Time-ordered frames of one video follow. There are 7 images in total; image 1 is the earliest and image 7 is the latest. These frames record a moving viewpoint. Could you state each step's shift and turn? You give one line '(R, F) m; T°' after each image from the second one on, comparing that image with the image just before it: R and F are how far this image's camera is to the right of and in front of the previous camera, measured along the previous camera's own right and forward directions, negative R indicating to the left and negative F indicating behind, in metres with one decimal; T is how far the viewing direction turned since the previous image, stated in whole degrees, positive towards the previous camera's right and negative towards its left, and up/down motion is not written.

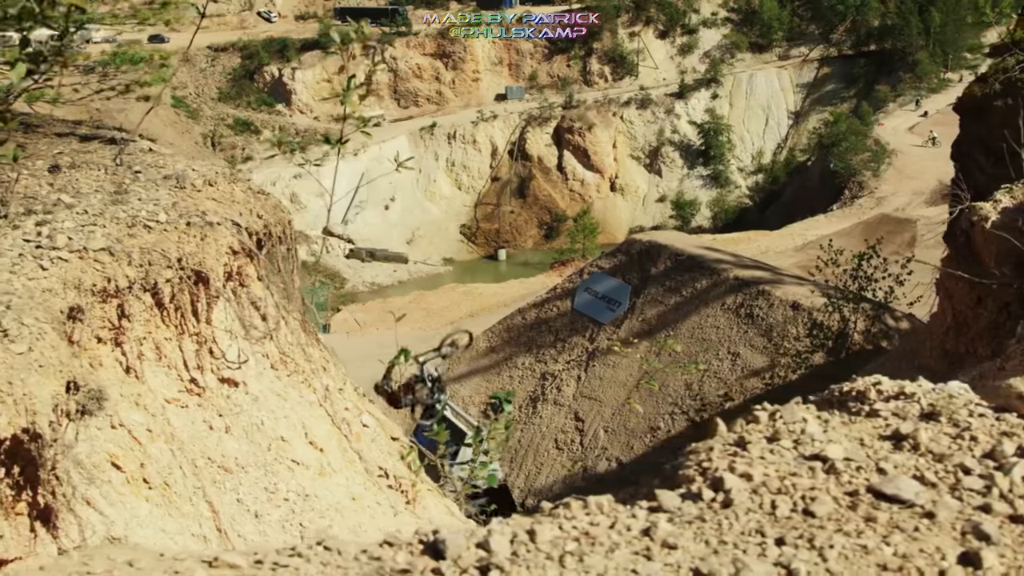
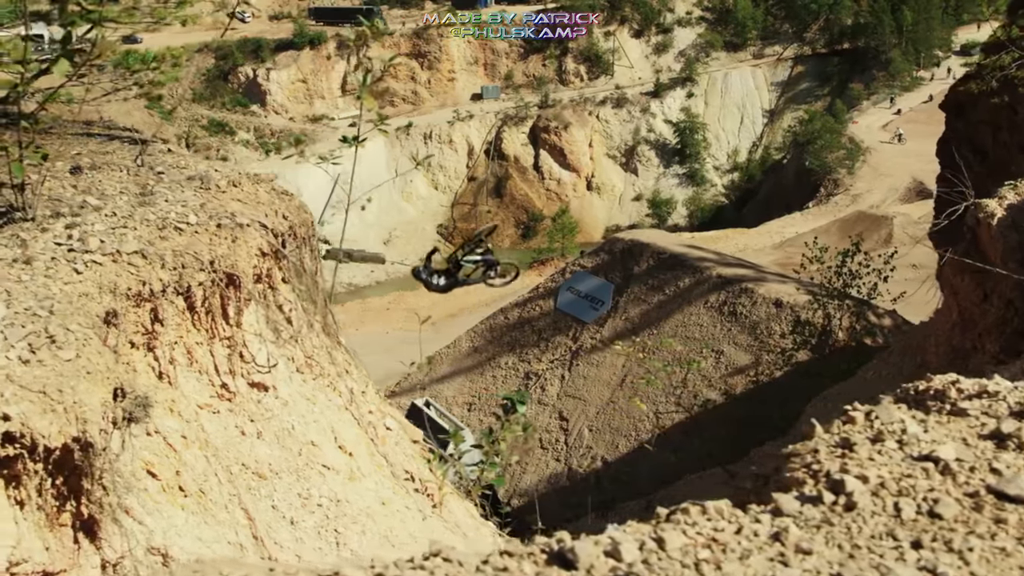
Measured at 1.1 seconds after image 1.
(-0.4, +0.1) m; +1°
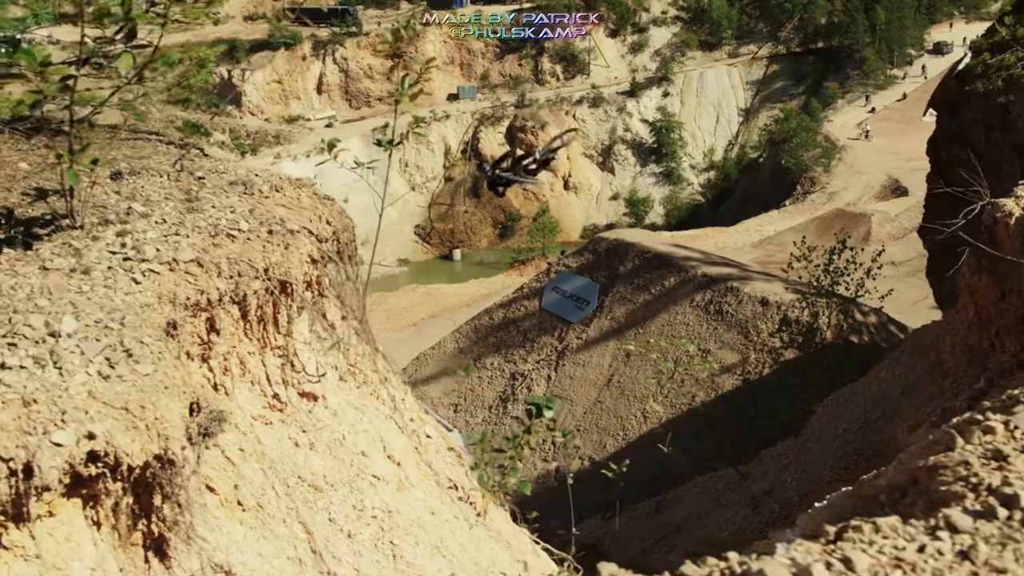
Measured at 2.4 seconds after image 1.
(-0.5, +0.1) m; +1°
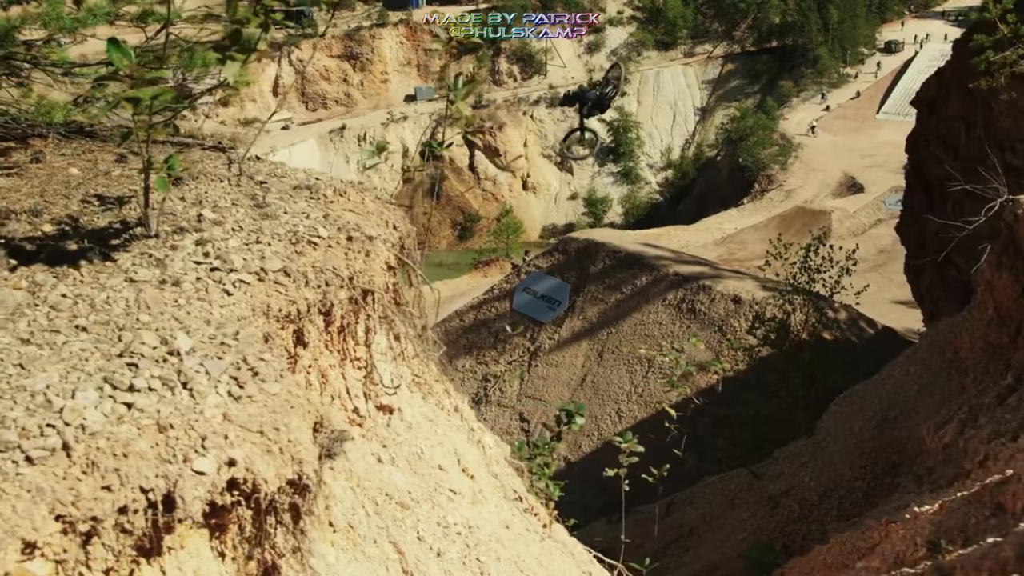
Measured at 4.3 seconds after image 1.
(-0.8, +0.2) m; +2°
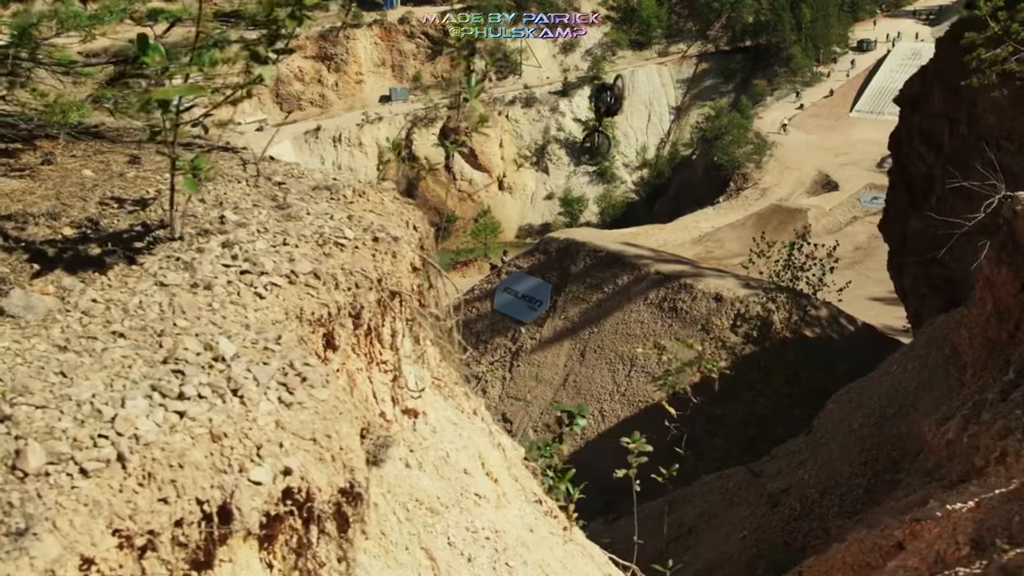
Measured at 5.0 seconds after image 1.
(-0.3, +0.1) m; +1°
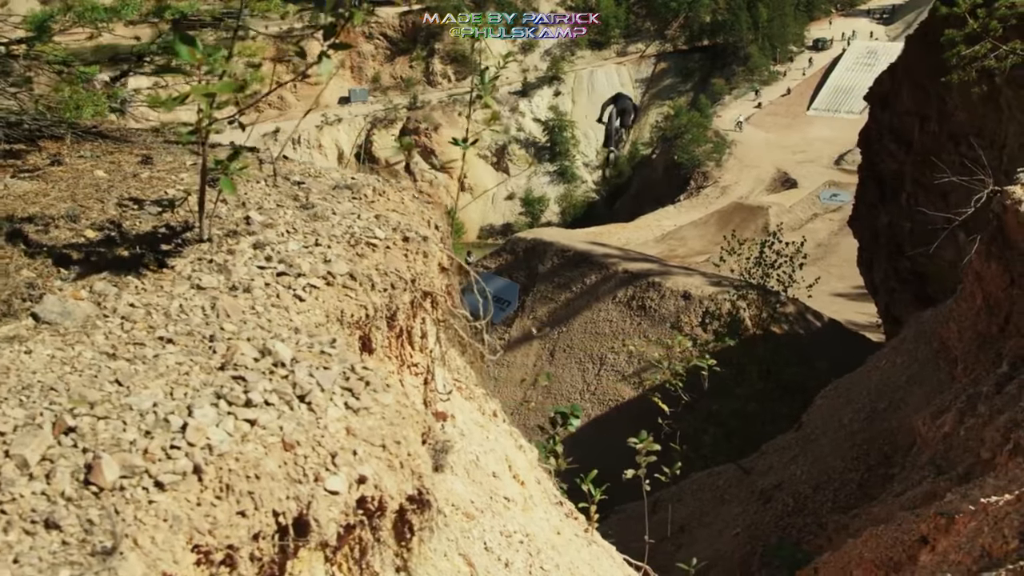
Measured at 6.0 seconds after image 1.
(-0.4, +0.1) m; +2°
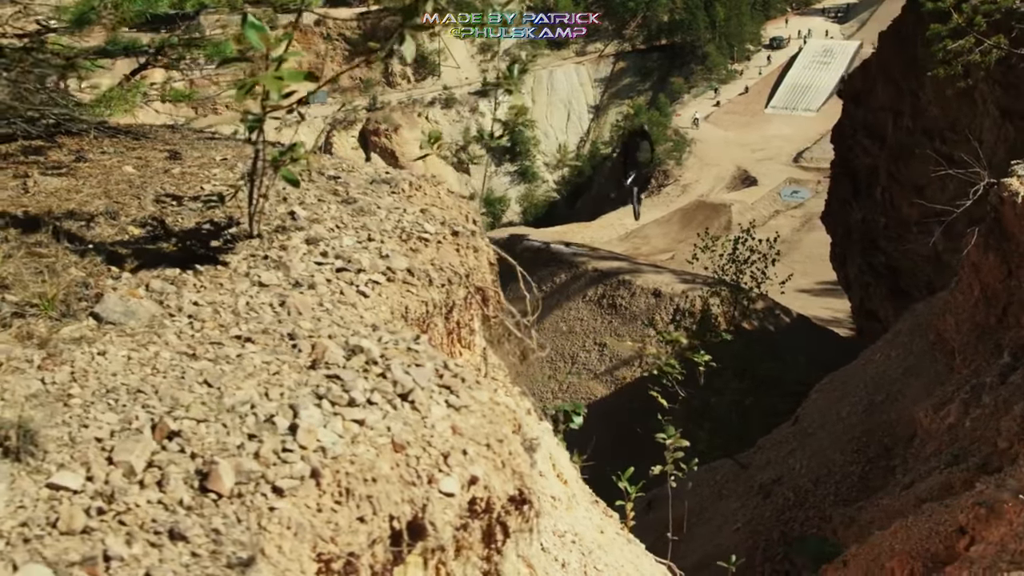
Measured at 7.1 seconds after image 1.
(-0.5, +0.1) m; +2°
